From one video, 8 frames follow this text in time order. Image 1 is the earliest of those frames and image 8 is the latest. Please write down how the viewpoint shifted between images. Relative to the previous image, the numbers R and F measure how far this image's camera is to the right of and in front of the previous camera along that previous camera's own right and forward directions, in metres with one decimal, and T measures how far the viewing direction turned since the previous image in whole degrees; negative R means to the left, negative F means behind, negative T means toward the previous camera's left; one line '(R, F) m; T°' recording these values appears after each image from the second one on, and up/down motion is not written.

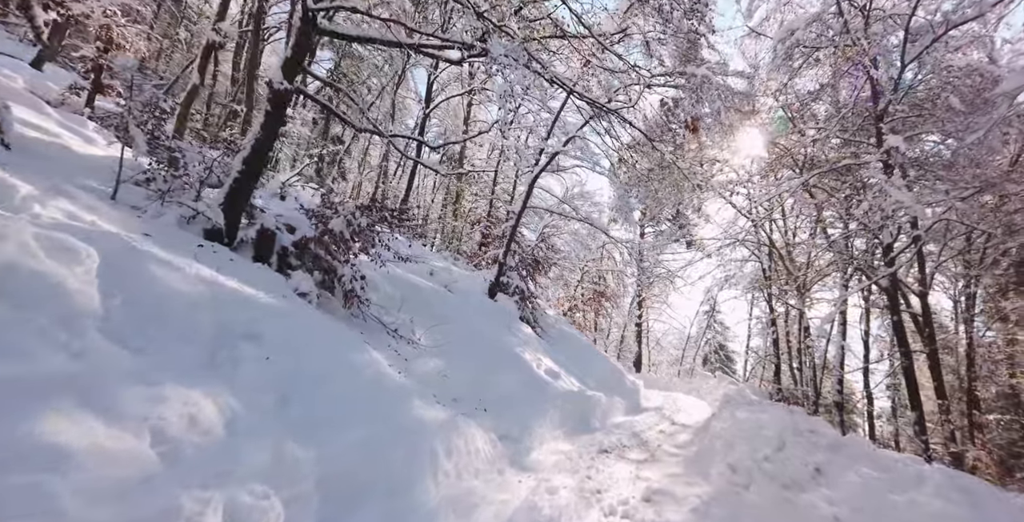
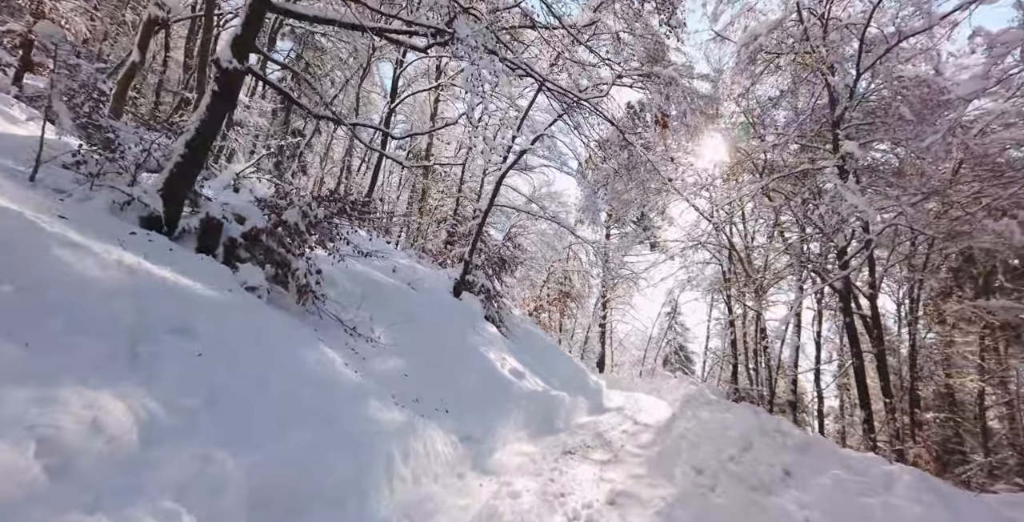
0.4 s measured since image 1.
(0.0, +0.2) m; +4°
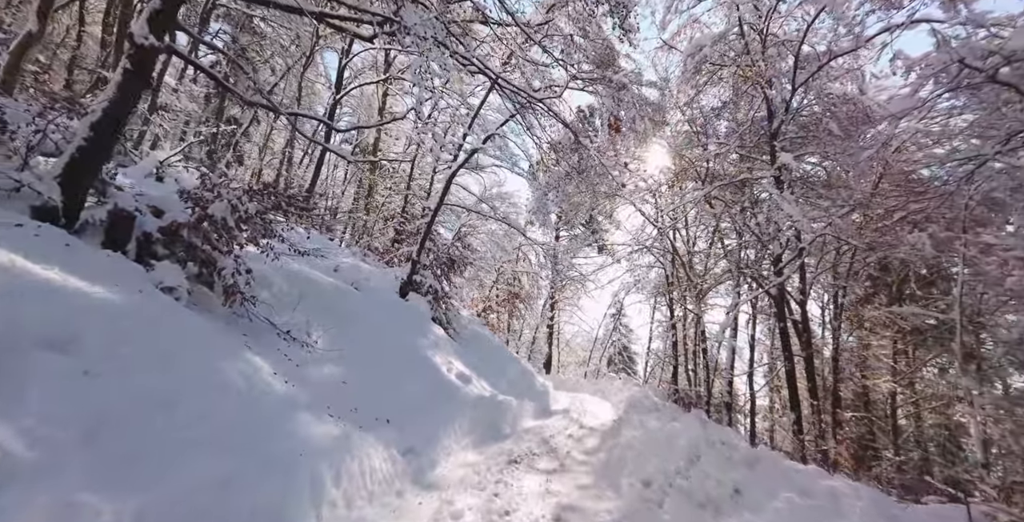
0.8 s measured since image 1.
(0.0, +0.2) m; +7°
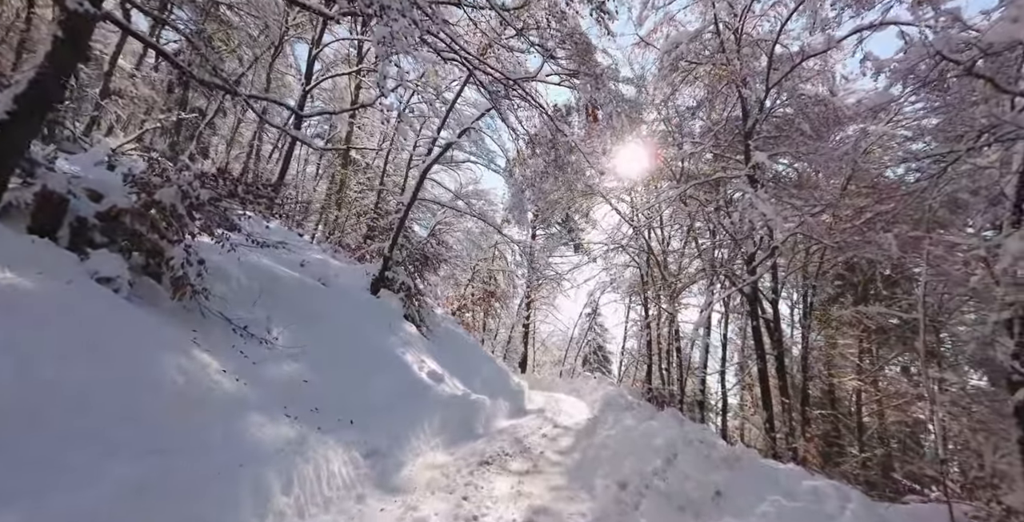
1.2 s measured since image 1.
(0.0, +0.2) m; +3°
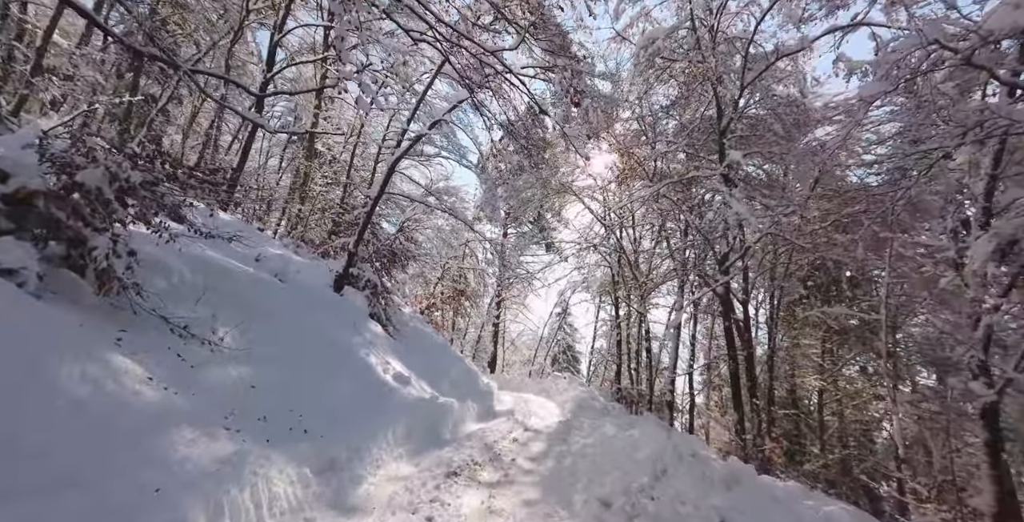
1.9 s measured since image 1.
(0.0, +0.3) m; +4°
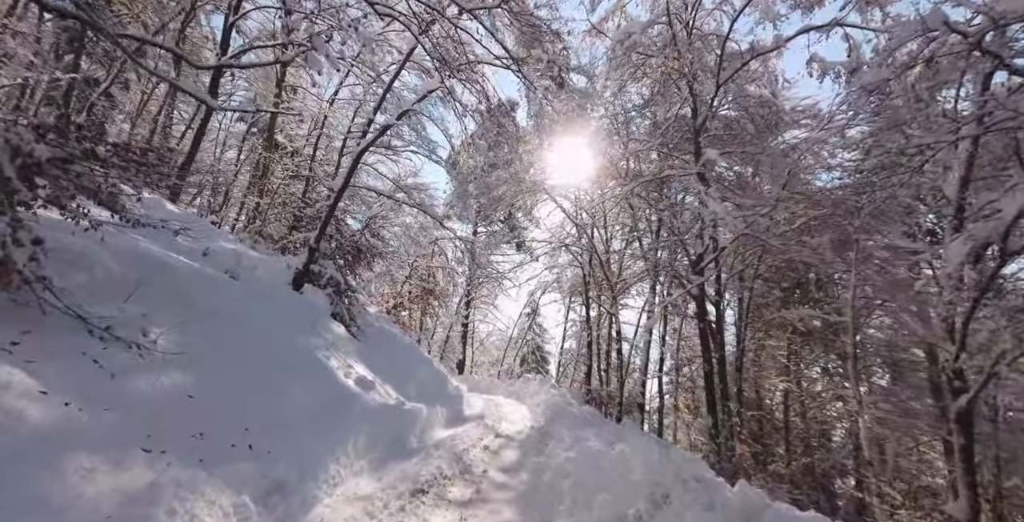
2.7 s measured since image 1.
(0.0, +0.3) m; +4°
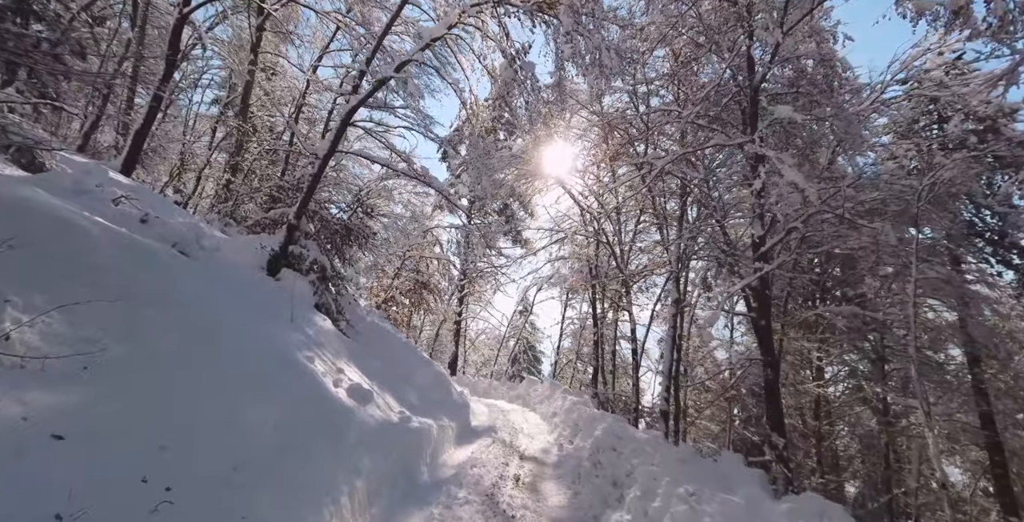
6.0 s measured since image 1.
(-0.5, +1.2) m; +2°
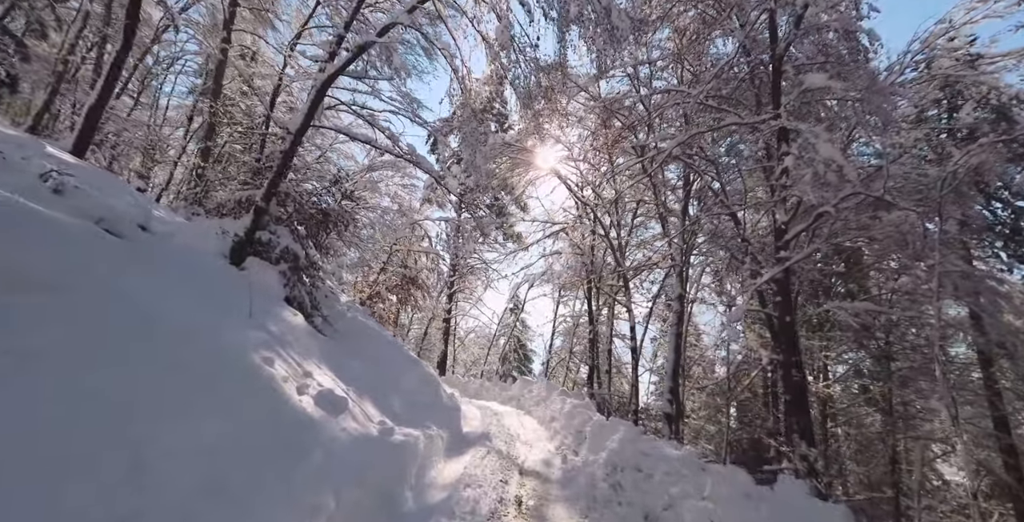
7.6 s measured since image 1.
(-0.1, +0.6) m; +1°
